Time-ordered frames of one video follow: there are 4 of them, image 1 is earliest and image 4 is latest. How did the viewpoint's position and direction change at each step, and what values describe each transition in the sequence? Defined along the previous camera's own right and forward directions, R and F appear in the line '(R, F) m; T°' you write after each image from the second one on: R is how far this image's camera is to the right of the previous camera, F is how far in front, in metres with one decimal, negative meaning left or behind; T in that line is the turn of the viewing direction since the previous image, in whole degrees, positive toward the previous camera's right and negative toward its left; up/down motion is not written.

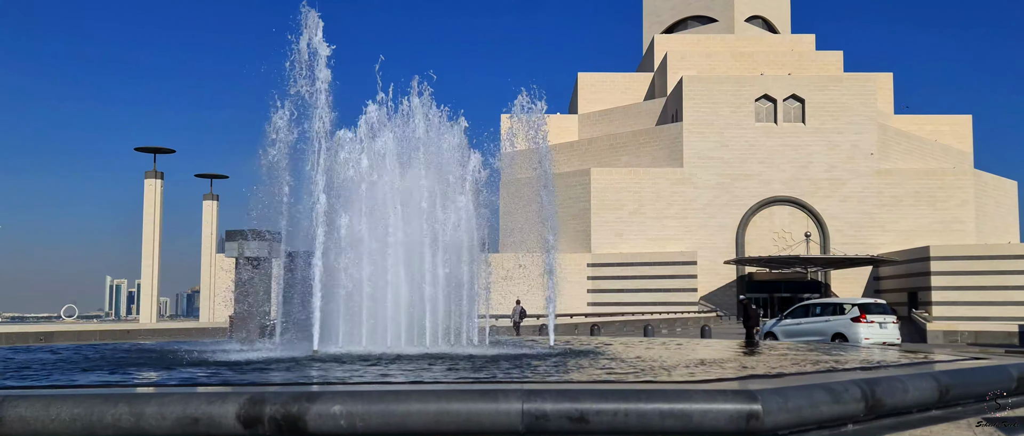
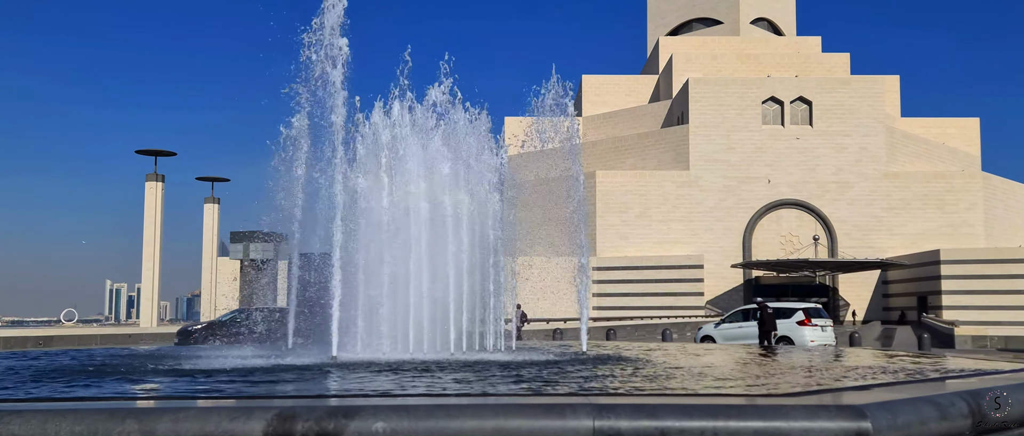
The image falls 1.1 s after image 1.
(-0.2, +0.4) m; 0°
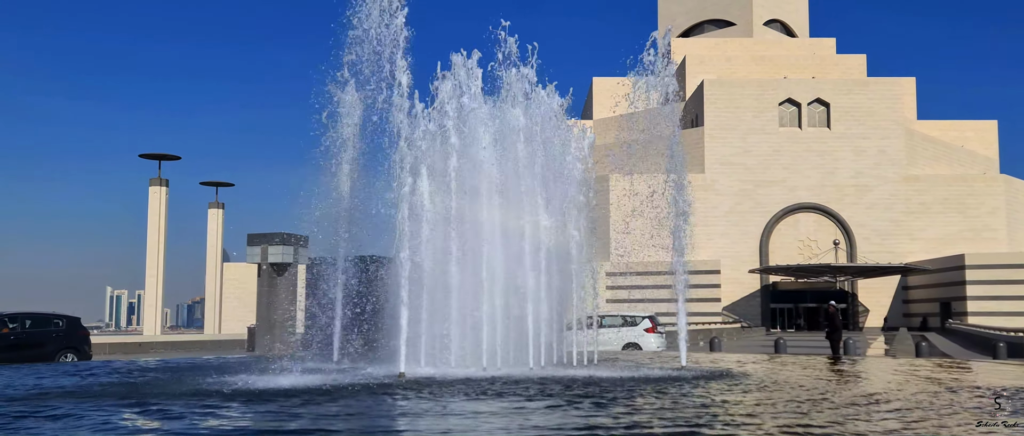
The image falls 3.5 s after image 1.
(-0.6, +0.9) m; 0°
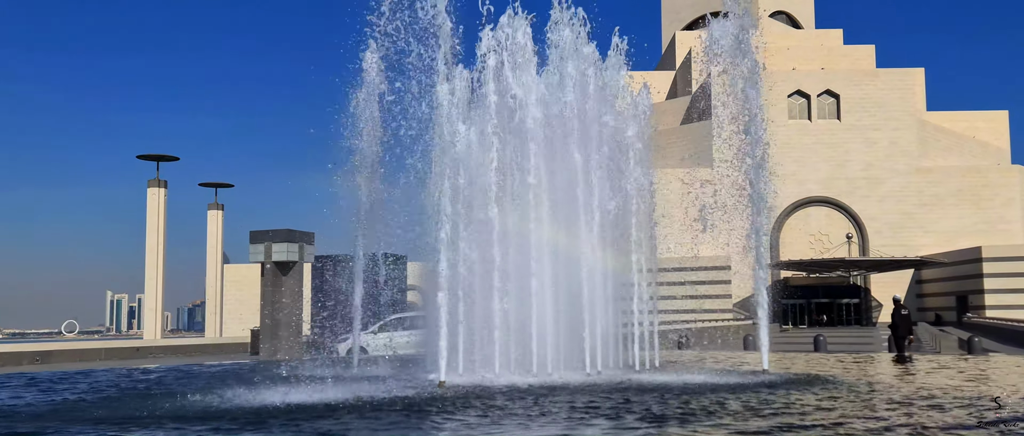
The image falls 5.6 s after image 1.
(-0.3, +0.8) m; 0°
